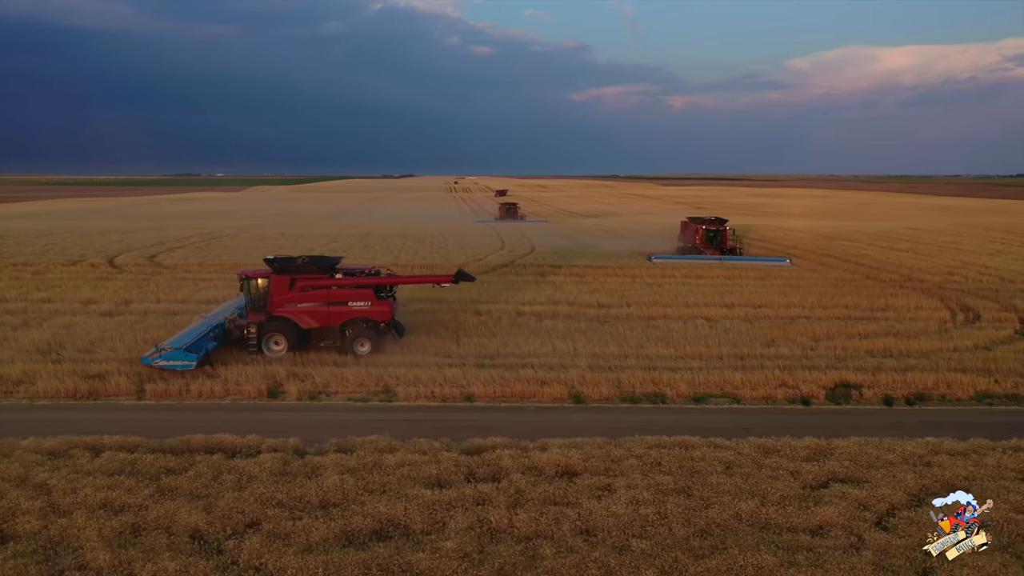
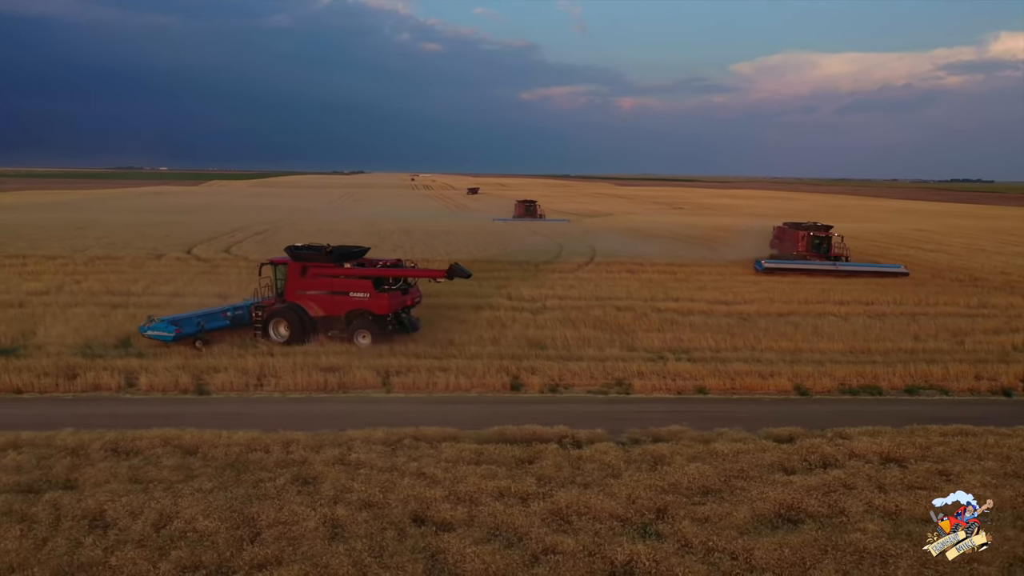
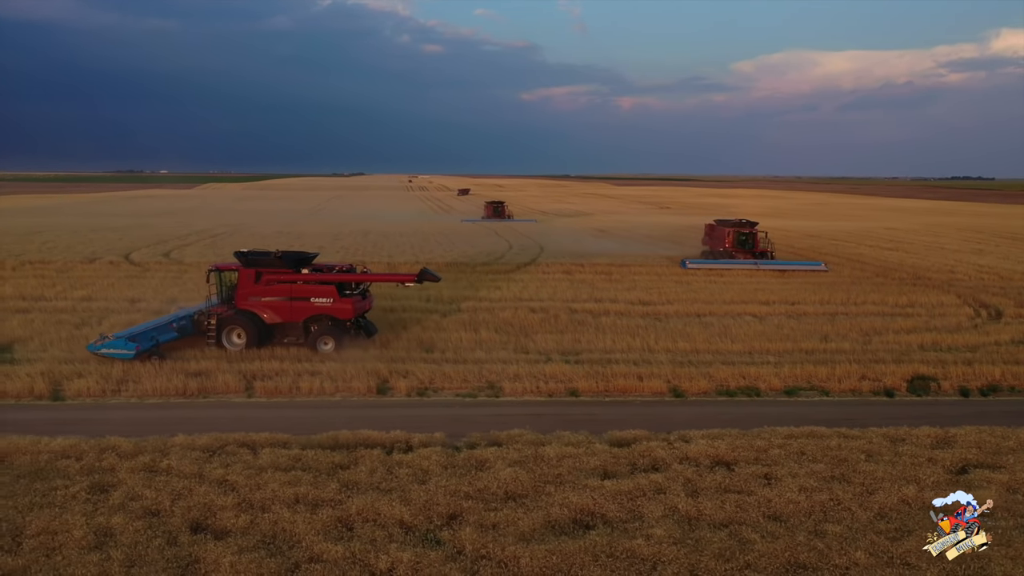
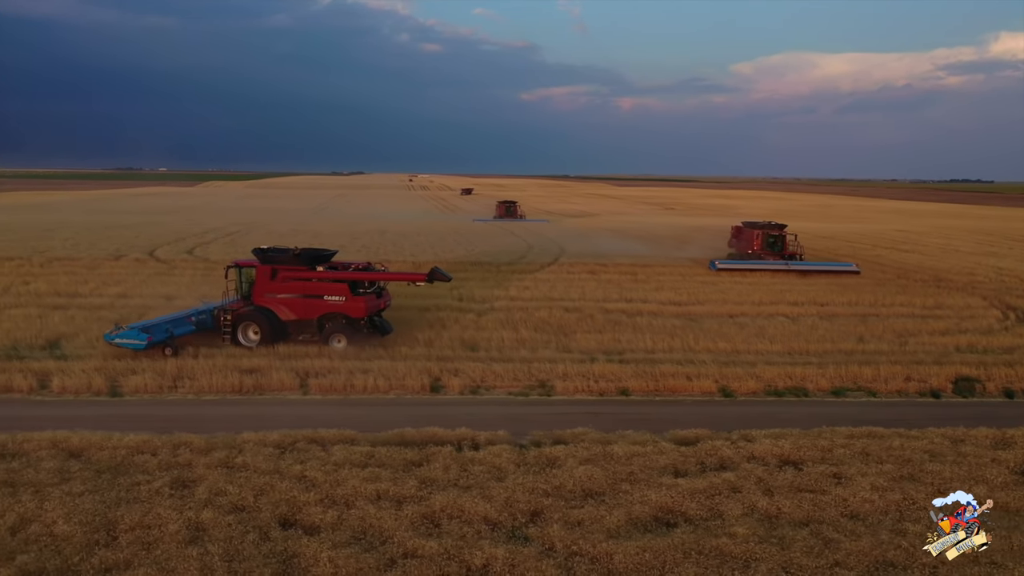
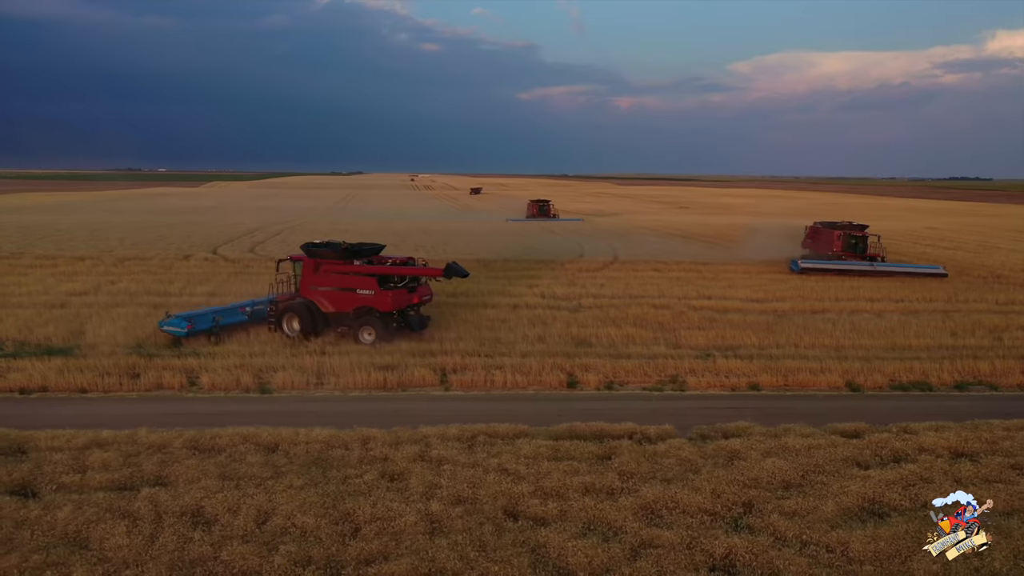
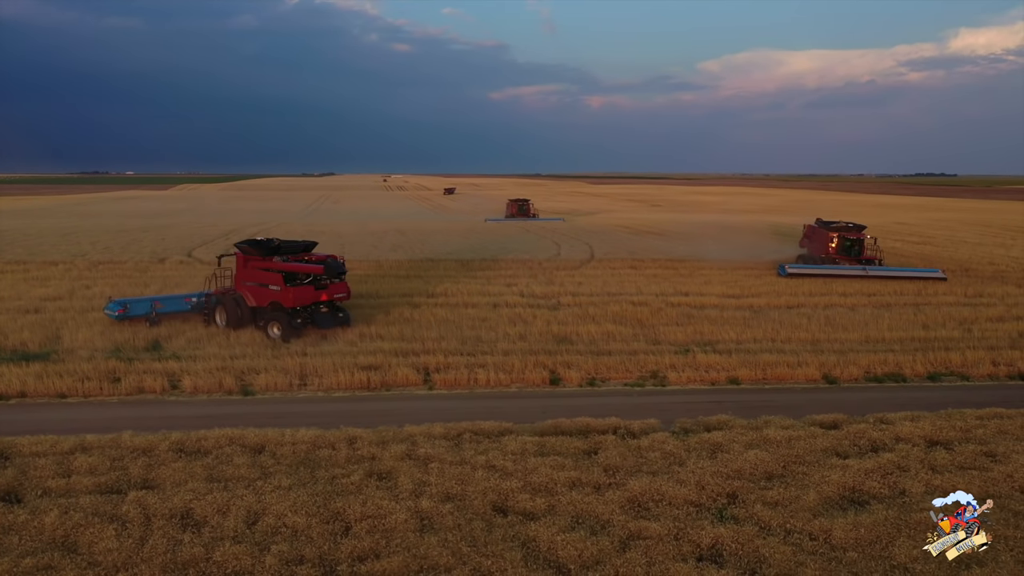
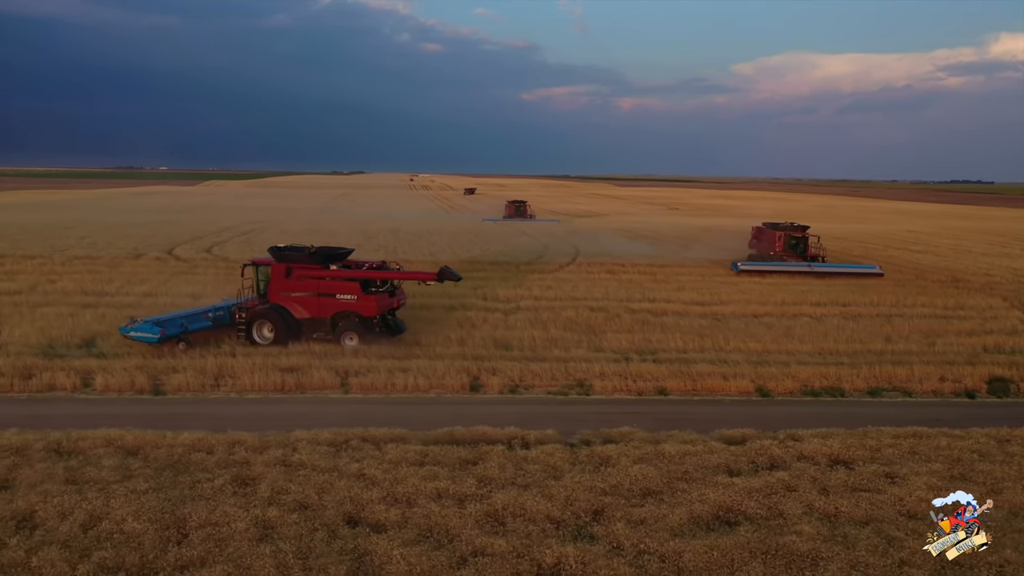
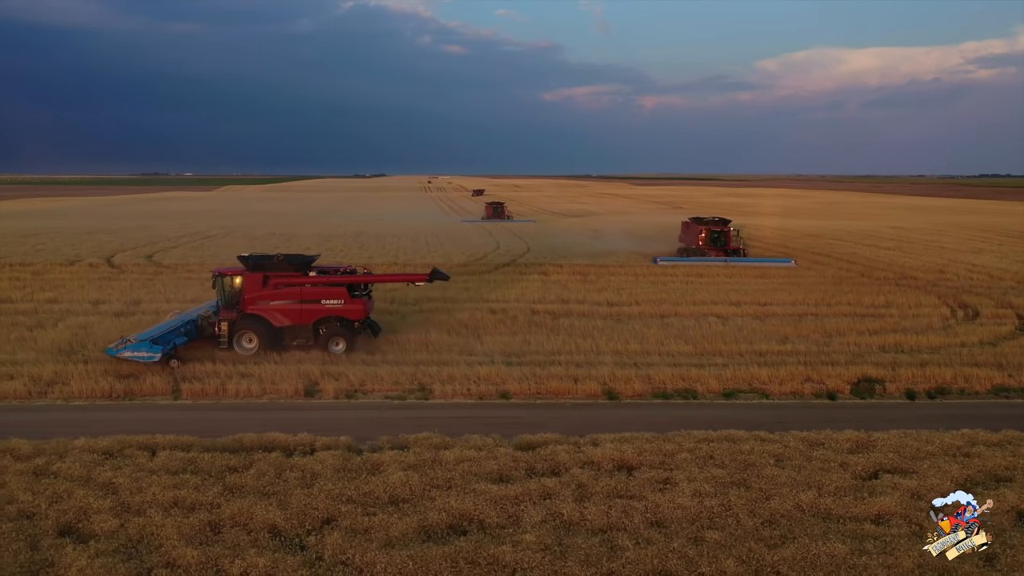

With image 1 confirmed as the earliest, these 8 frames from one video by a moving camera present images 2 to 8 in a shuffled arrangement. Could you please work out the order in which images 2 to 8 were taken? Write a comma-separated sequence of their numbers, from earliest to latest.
8, 3, 4, 7, 2, 5, 6
